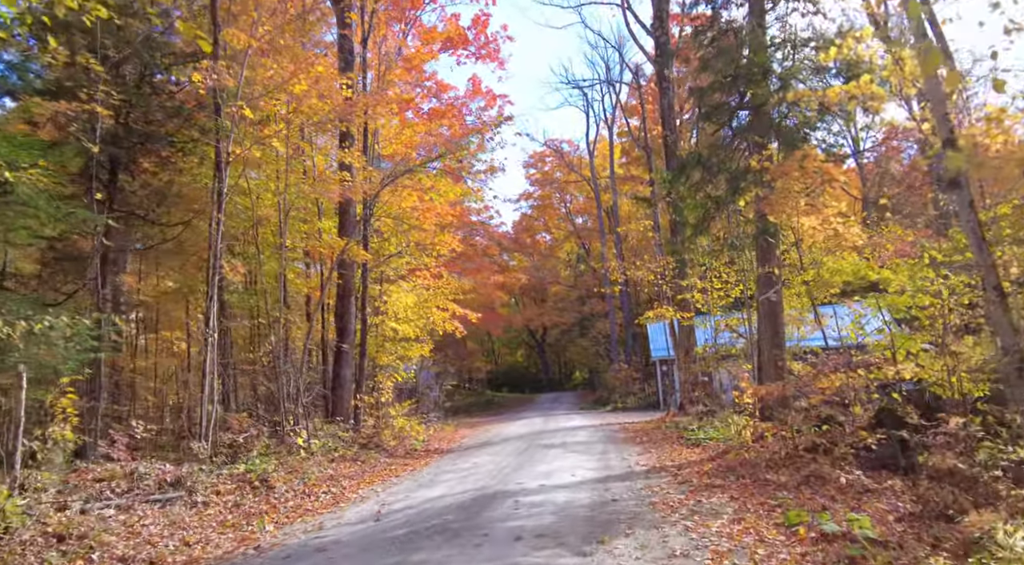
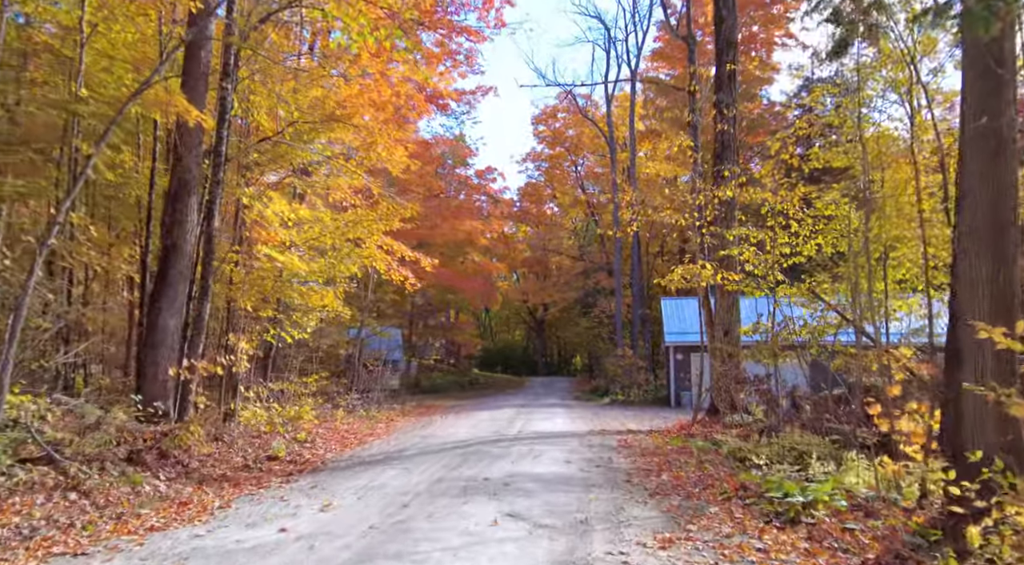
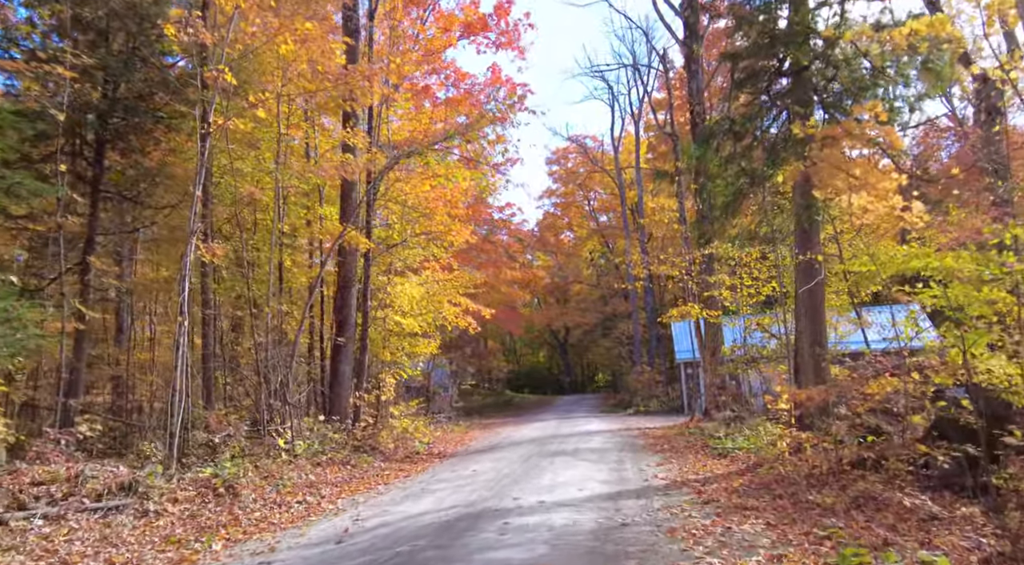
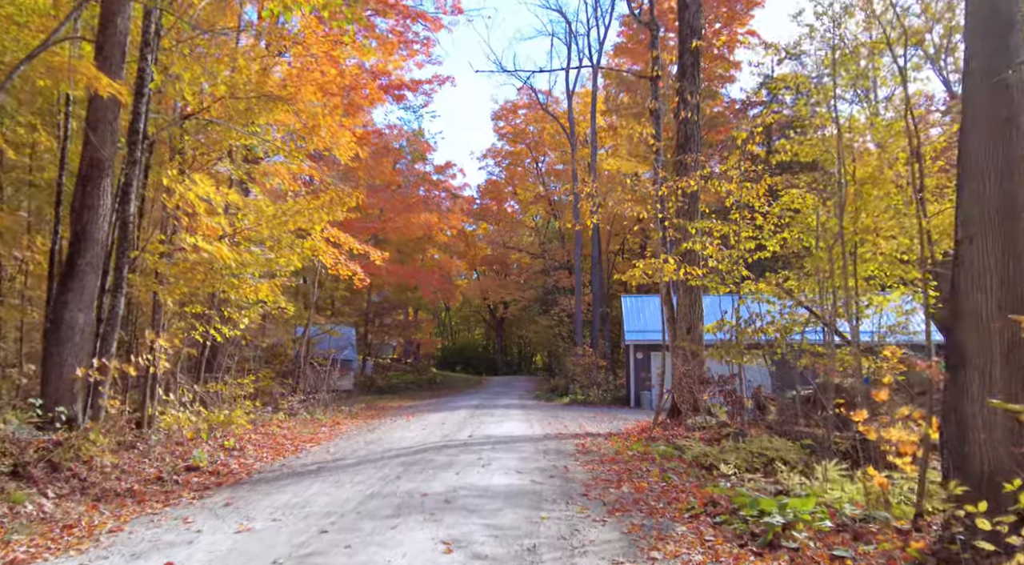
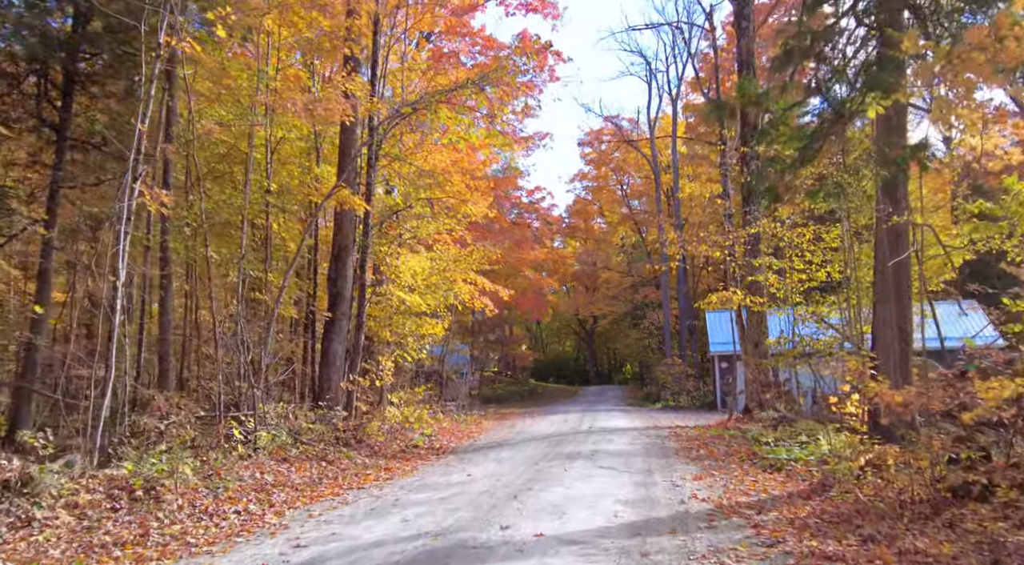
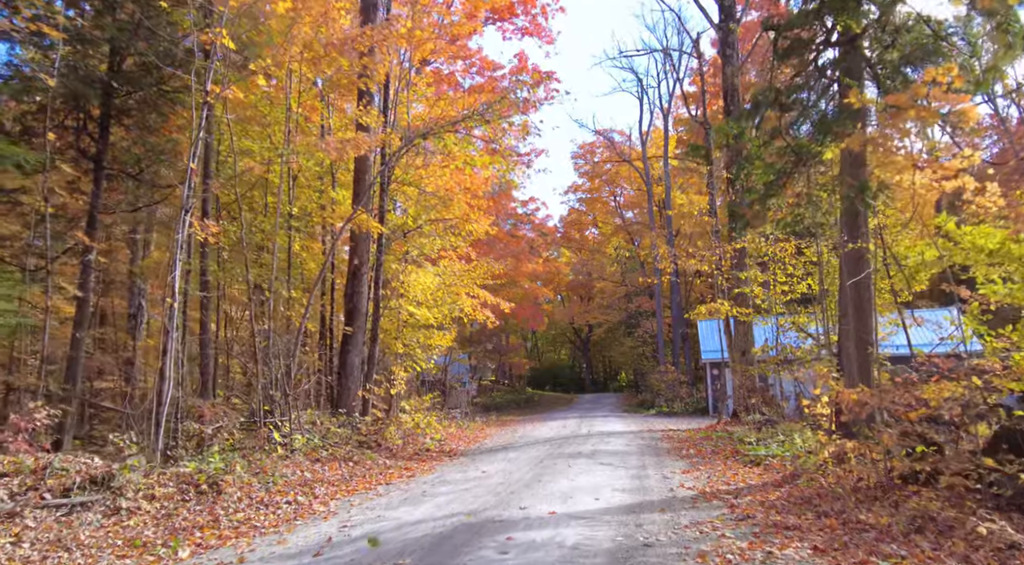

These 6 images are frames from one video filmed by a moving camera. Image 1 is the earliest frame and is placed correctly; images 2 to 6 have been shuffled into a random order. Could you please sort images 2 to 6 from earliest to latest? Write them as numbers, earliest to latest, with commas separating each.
3, 6, 5, 2, 4
